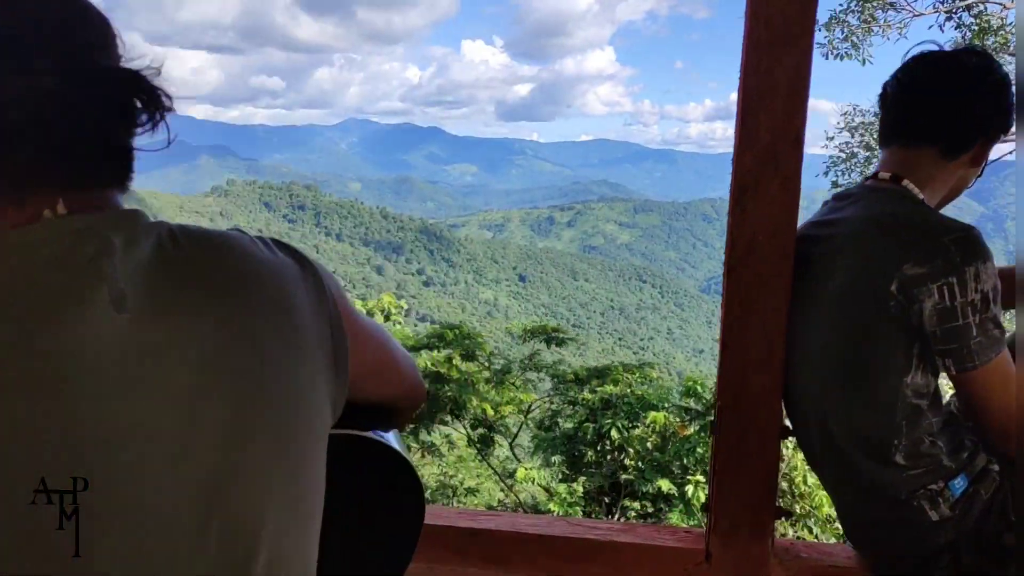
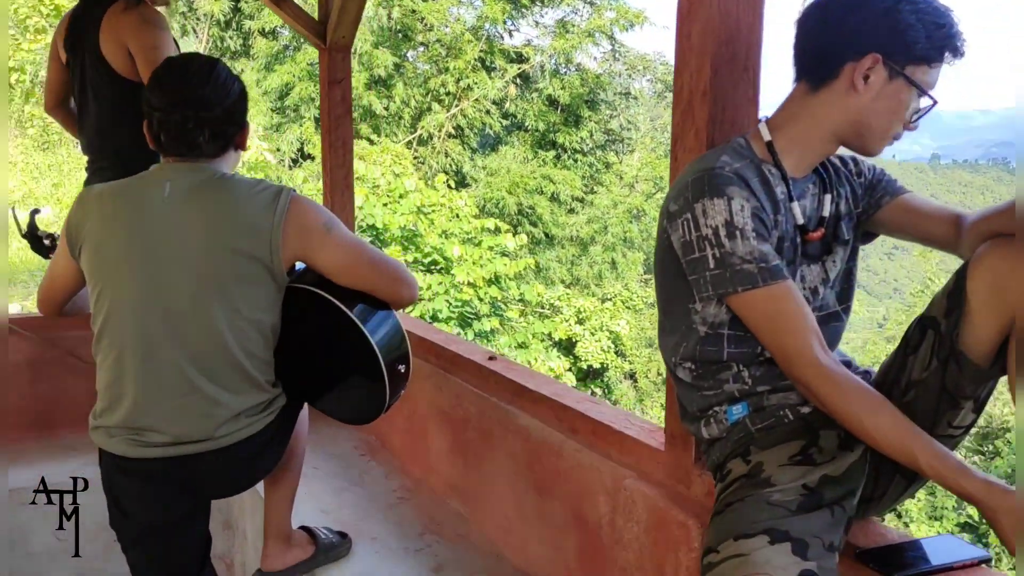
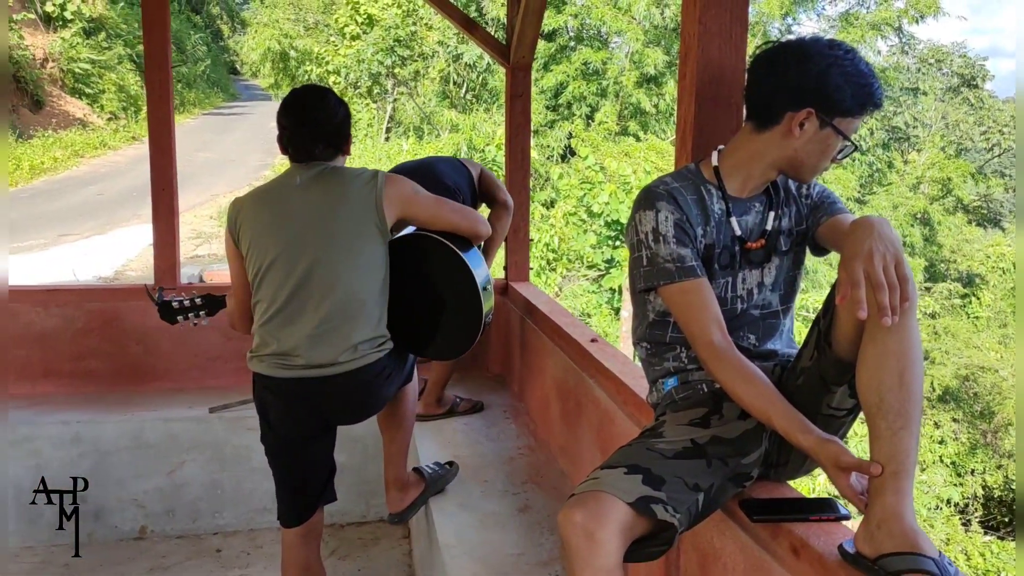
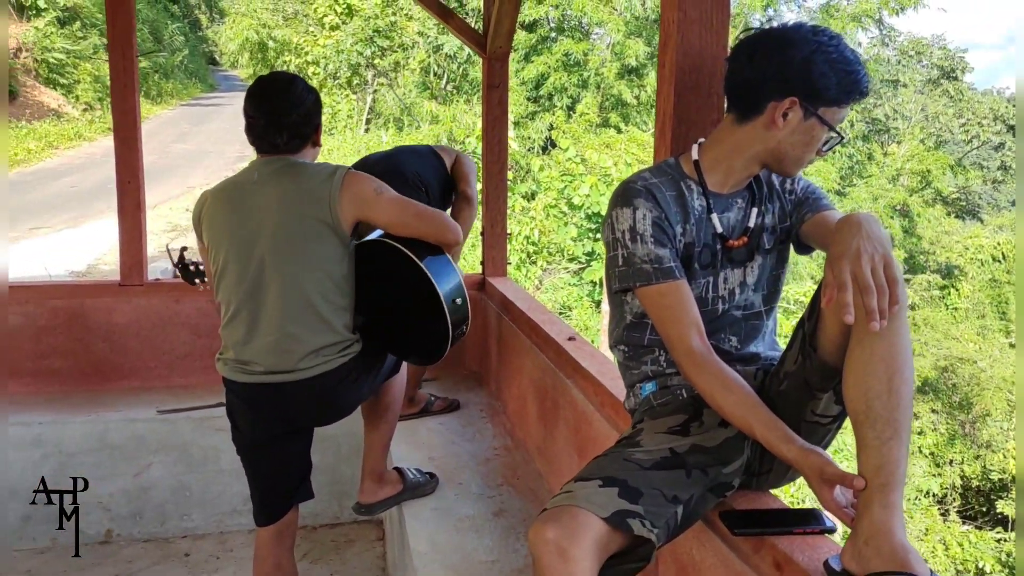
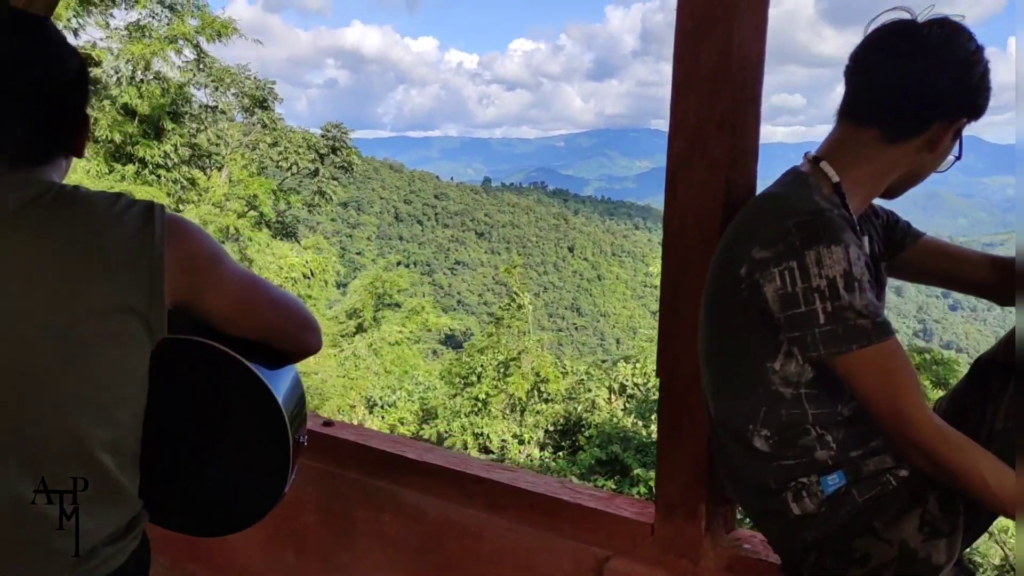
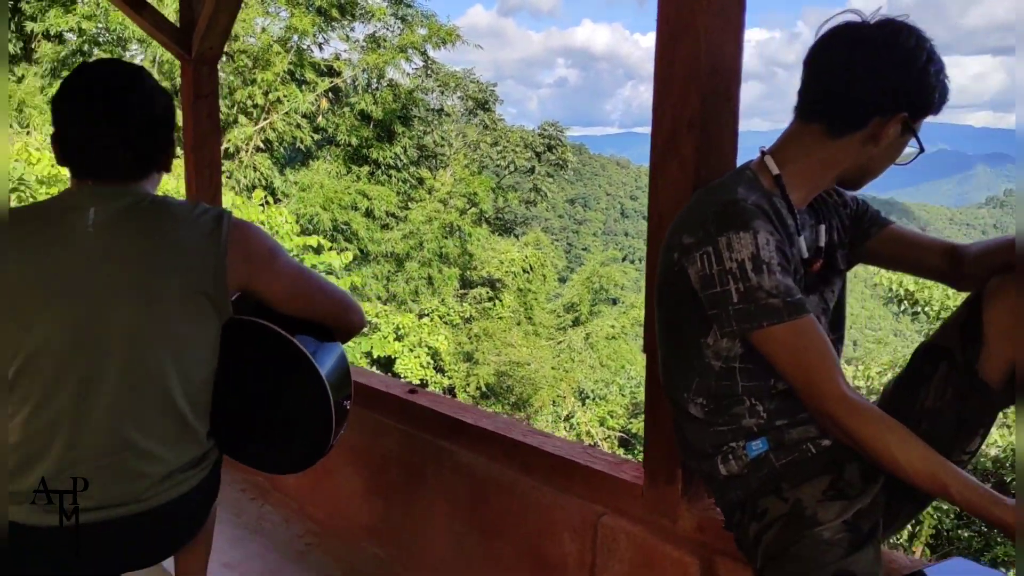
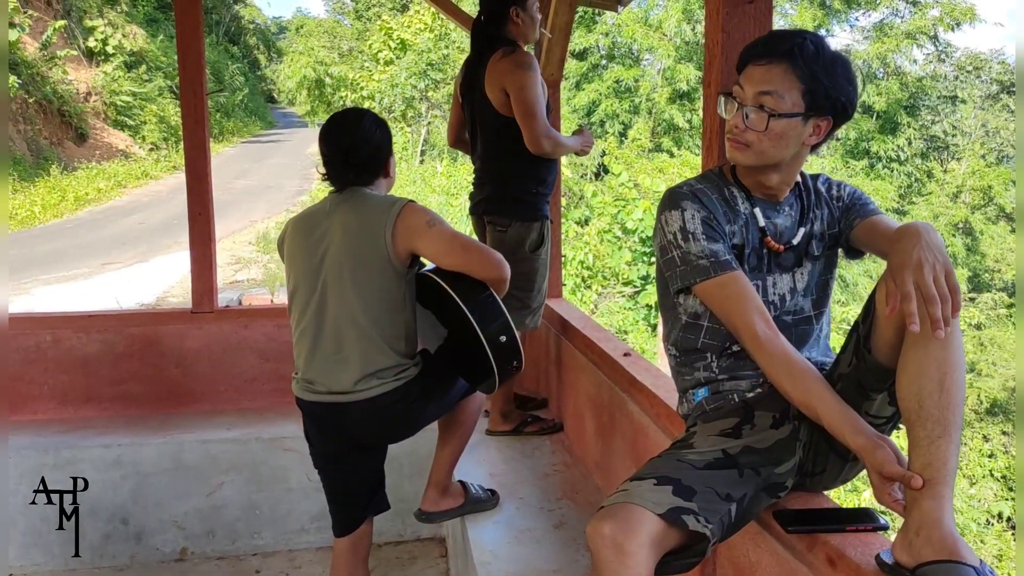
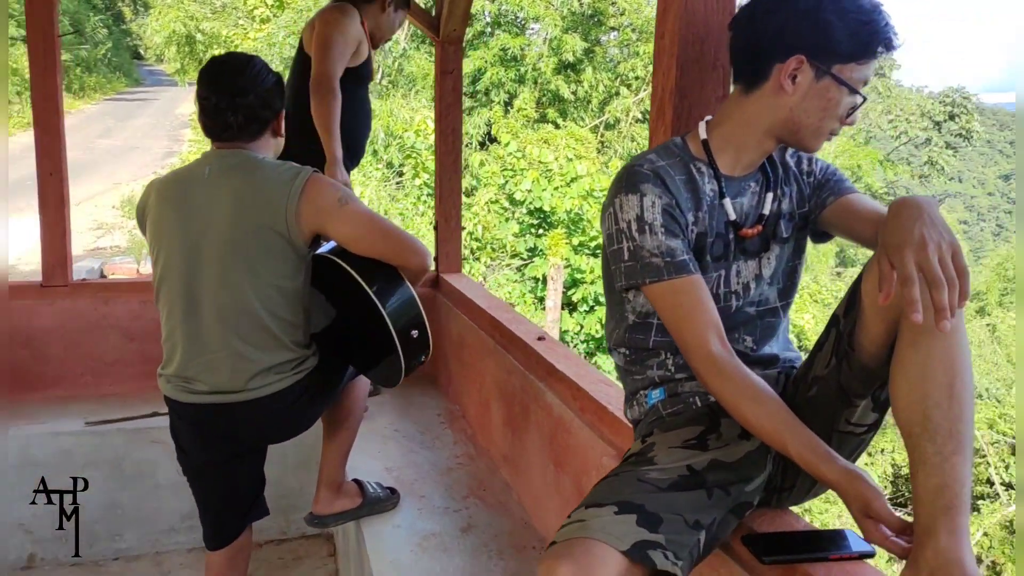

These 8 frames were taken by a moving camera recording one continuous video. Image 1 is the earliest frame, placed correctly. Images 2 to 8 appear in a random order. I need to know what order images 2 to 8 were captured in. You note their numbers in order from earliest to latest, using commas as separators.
5, 6, 2, 8, 4, 3, 7
